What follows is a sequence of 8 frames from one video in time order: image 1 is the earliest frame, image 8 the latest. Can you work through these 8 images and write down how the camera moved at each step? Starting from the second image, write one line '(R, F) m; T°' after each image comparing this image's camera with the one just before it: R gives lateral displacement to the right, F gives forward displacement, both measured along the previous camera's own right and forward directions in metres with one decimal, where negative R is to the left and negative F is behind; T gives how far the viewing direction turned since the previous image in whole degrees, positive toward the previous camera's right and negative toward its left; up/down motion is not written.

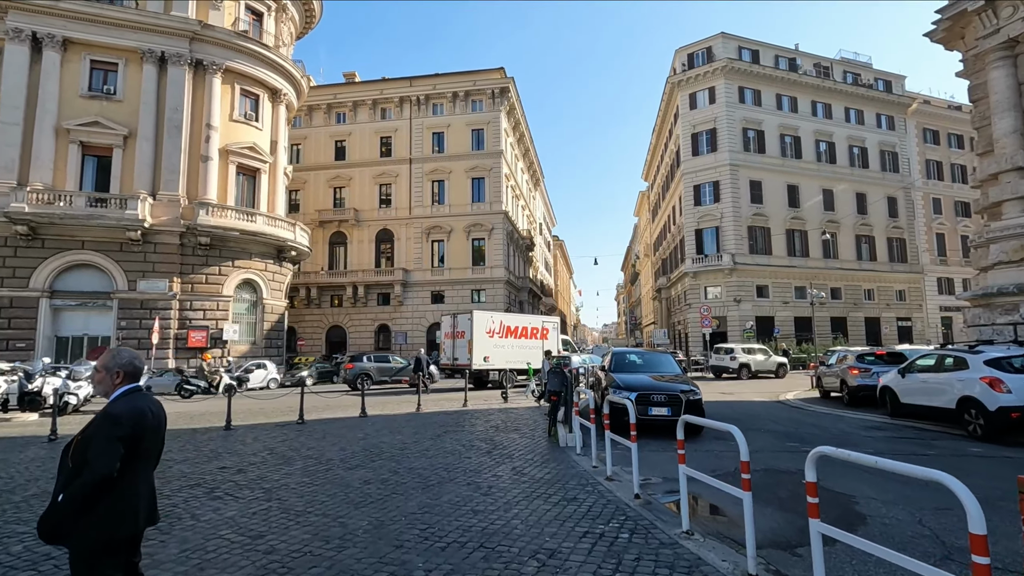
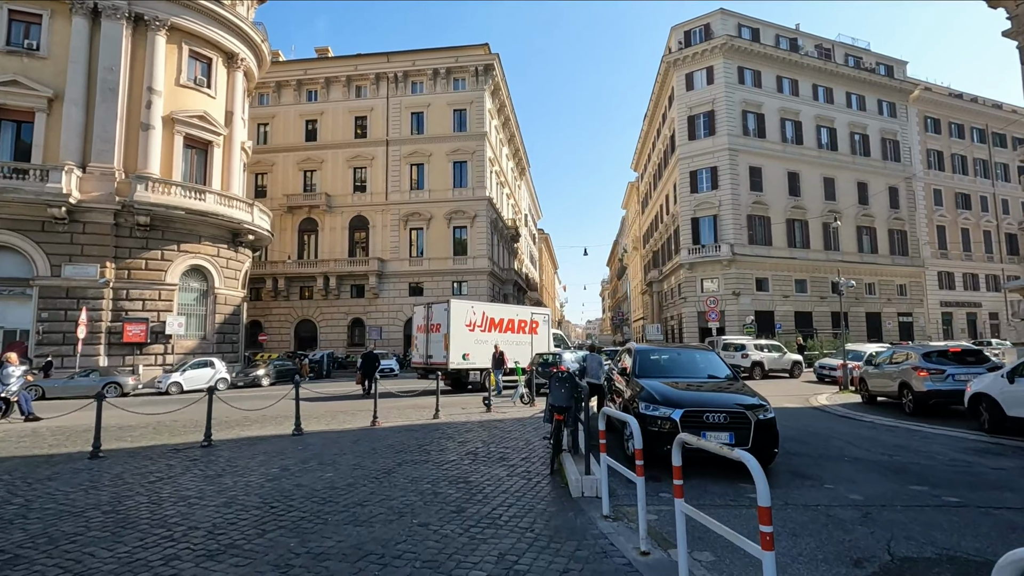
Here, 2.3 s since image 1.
(0.0, +2.9) m; +2°
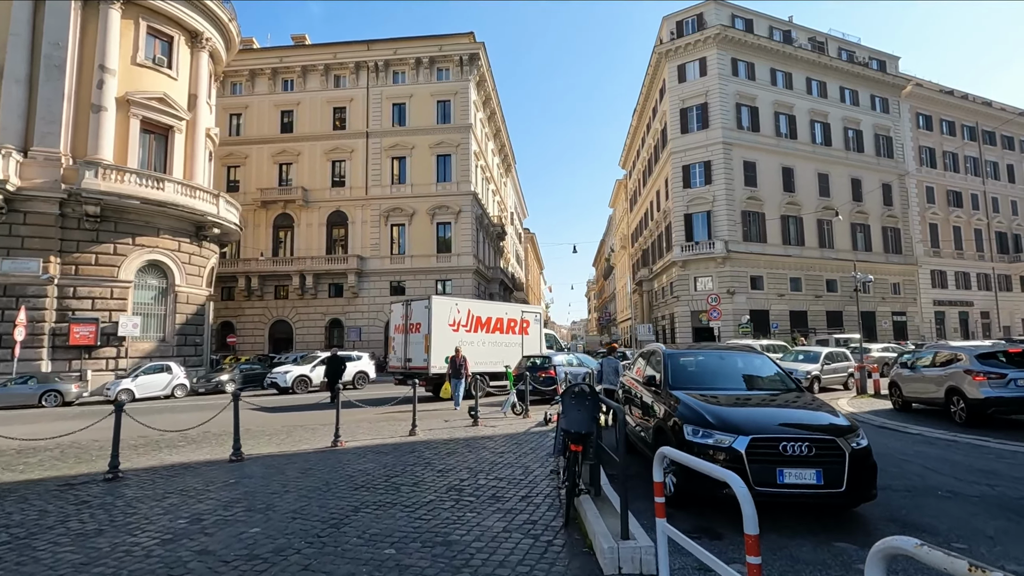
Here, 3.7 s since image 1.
(-0.1, +1.7) m; +2°
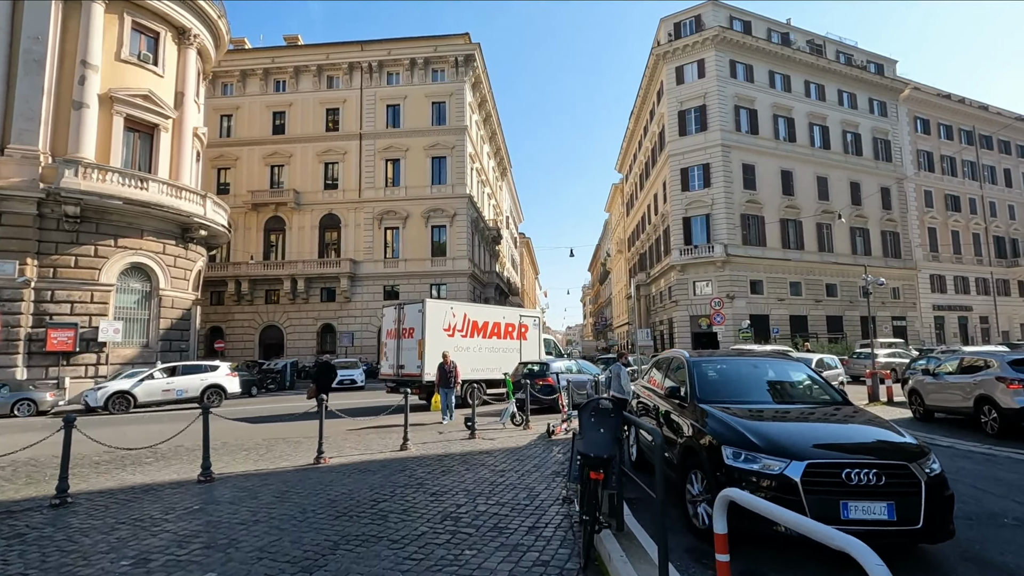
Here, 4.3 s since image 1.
(-0.1, +0.7) m; +1°
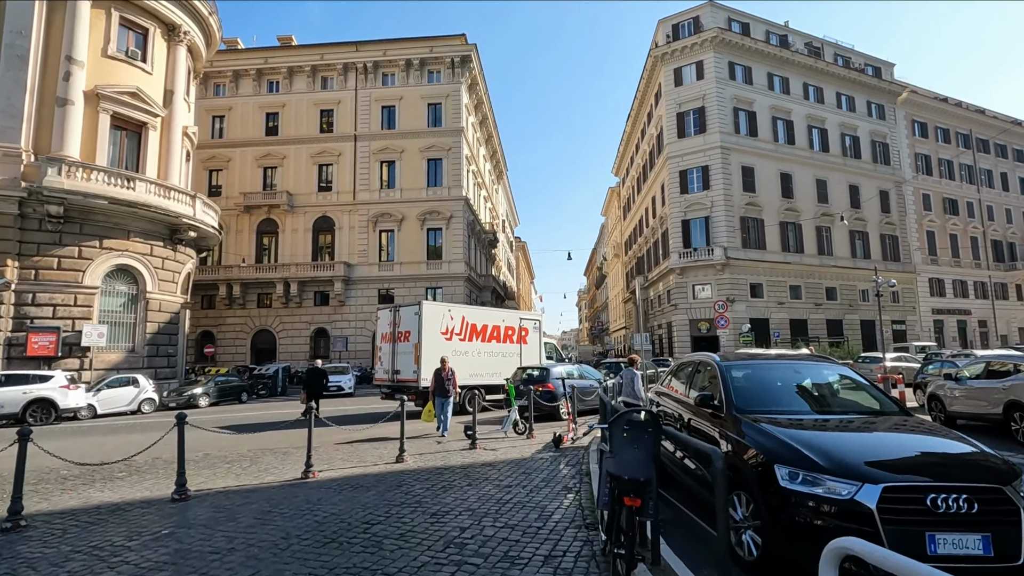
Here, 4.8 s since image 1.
(-0.1, +0.6) m; +1°
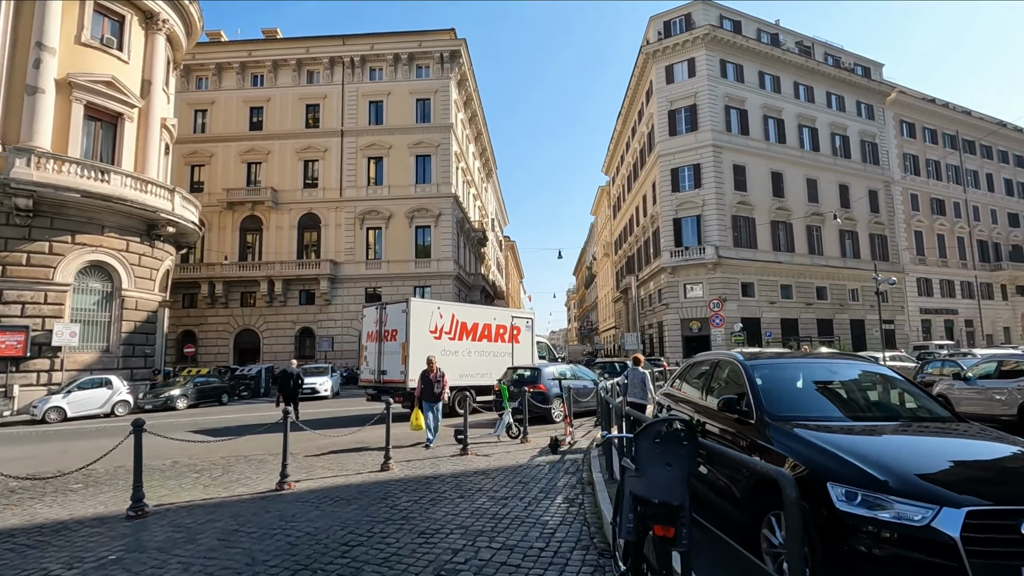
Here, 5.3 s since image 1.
(-0.1, +0.6) m; +1°
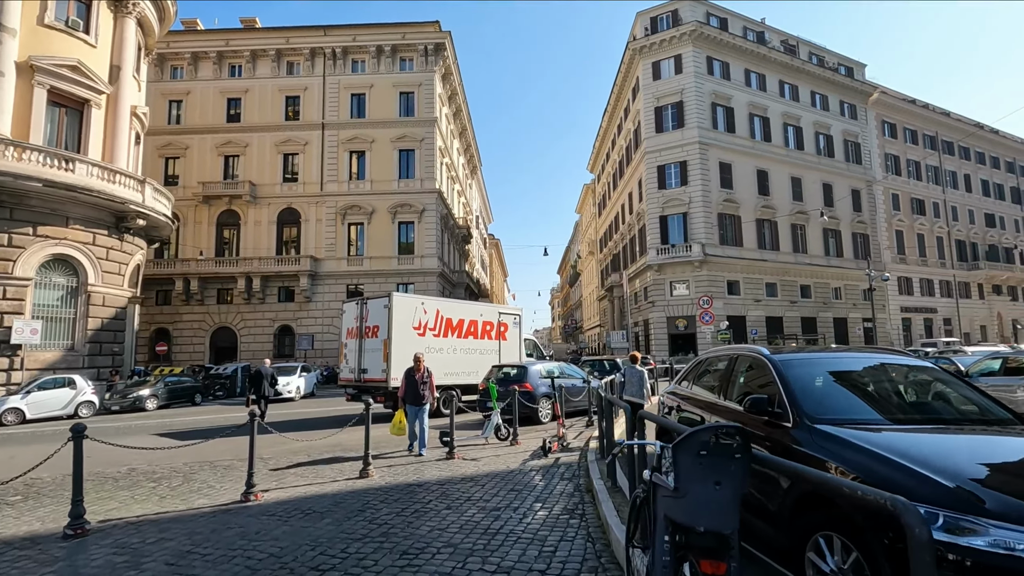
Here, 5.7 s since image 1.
(-0.1, +0.6) m; +2°
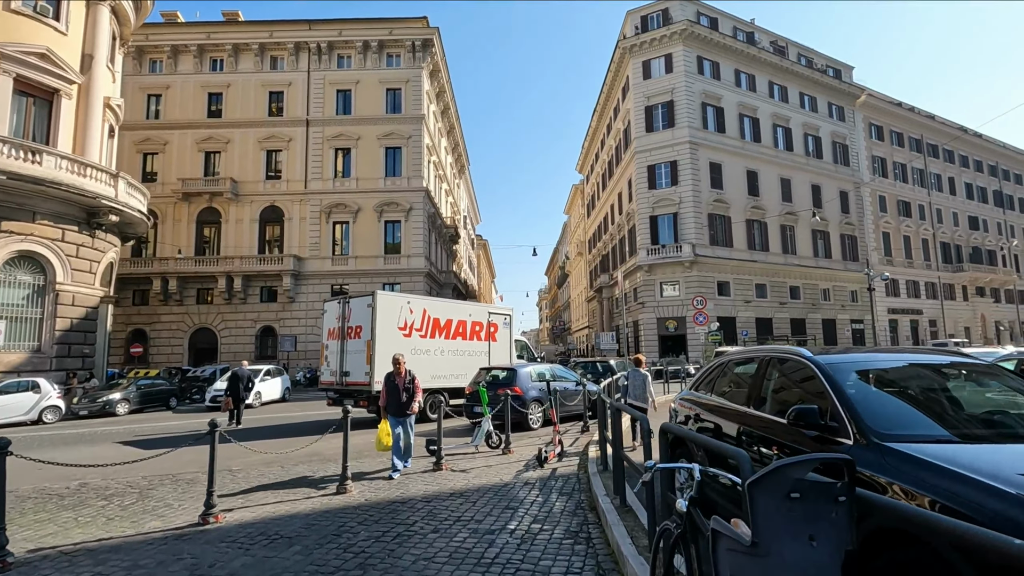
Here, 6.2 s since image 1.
(-0.1, +0.6) m; +1°
